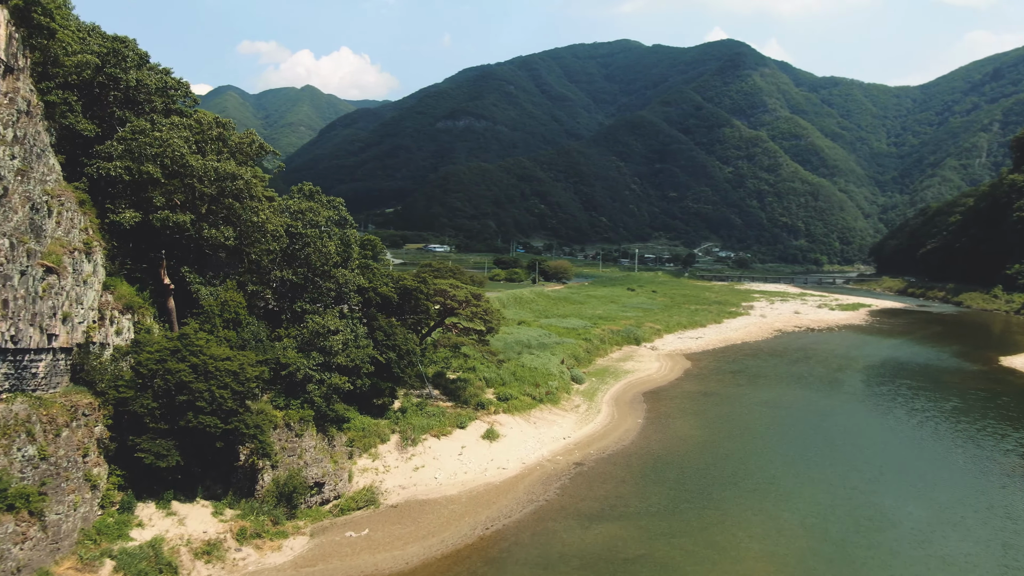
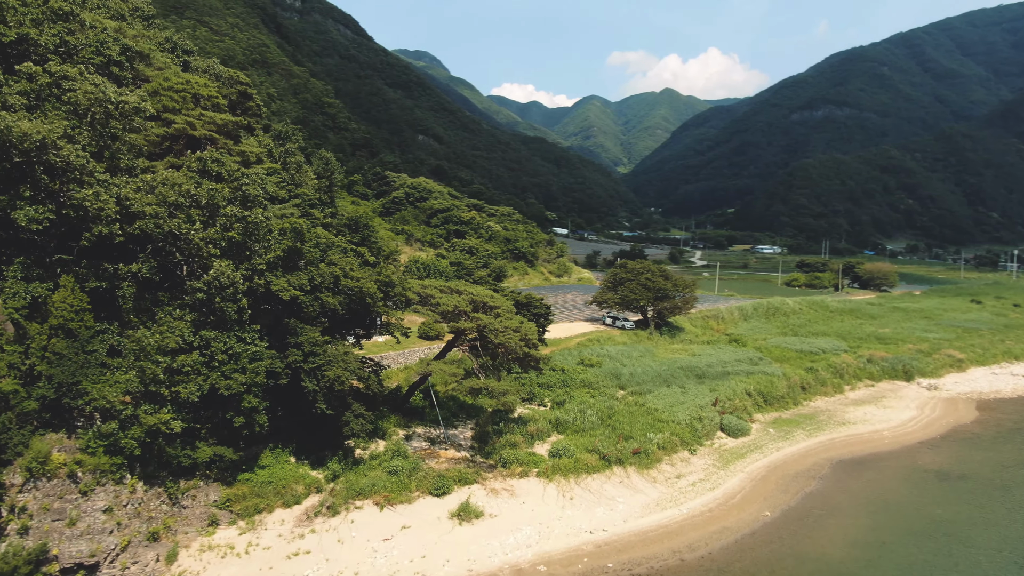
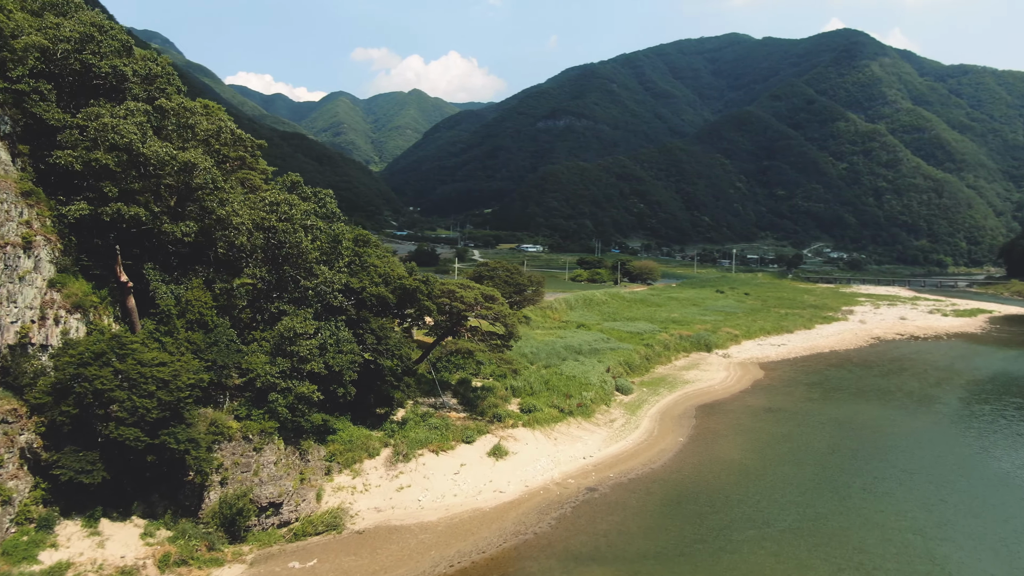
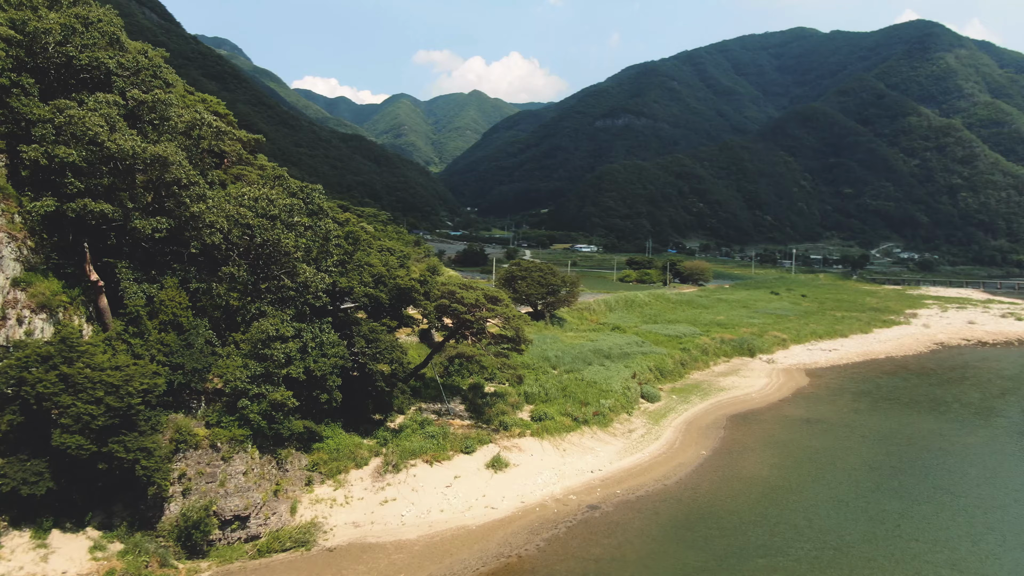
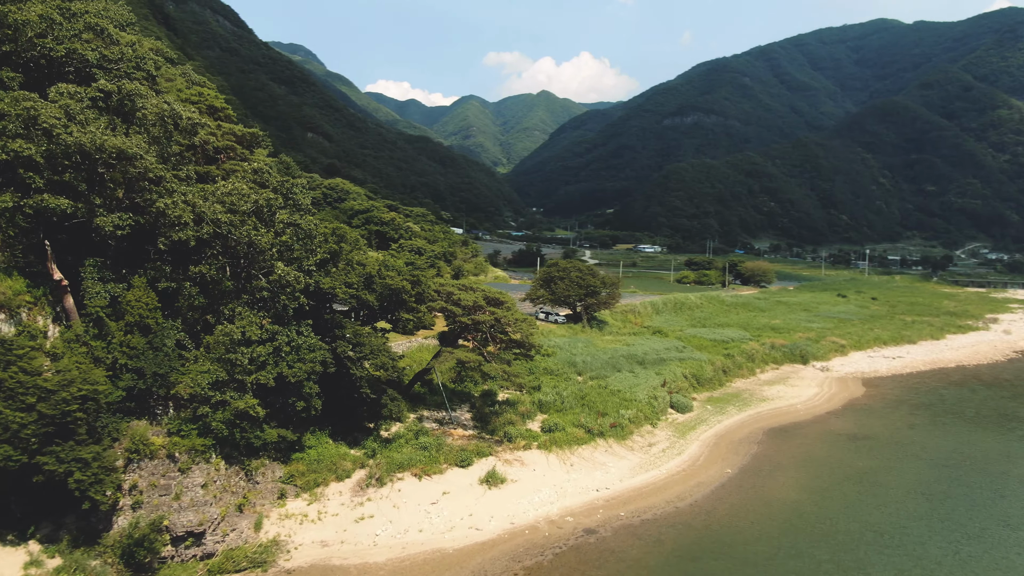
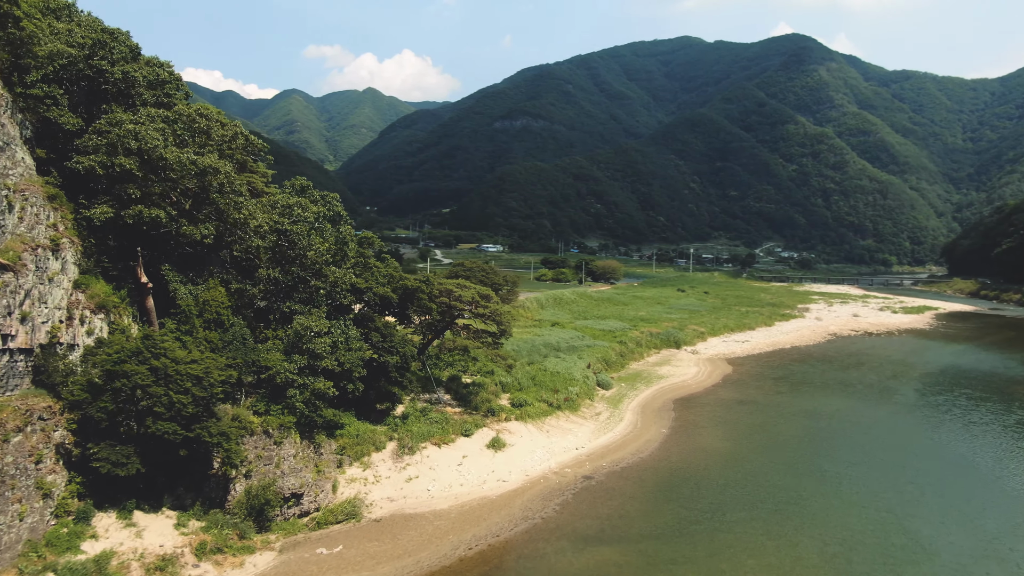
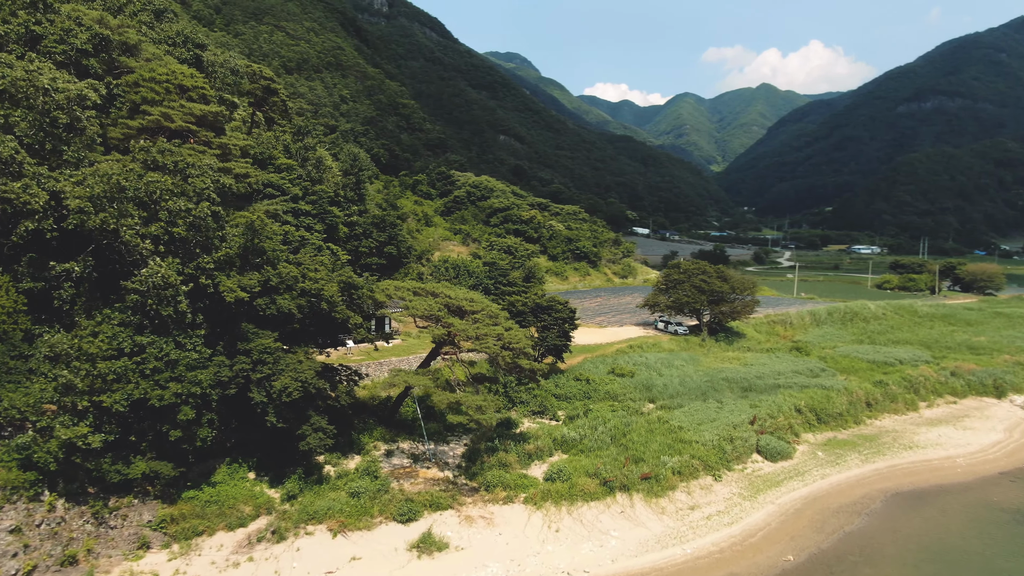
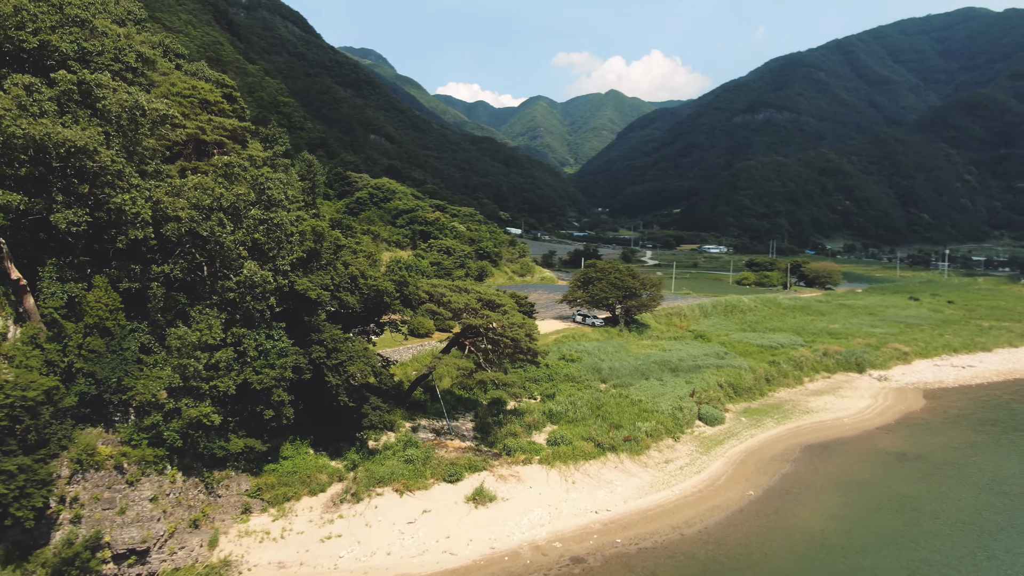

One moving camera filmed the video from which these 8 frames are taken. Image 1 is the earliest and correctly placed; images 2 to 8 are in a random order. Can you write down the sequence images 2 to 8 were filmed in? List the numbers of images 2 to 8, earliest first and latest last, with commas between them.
6, 3, 4, 5, 8, 2, 7
